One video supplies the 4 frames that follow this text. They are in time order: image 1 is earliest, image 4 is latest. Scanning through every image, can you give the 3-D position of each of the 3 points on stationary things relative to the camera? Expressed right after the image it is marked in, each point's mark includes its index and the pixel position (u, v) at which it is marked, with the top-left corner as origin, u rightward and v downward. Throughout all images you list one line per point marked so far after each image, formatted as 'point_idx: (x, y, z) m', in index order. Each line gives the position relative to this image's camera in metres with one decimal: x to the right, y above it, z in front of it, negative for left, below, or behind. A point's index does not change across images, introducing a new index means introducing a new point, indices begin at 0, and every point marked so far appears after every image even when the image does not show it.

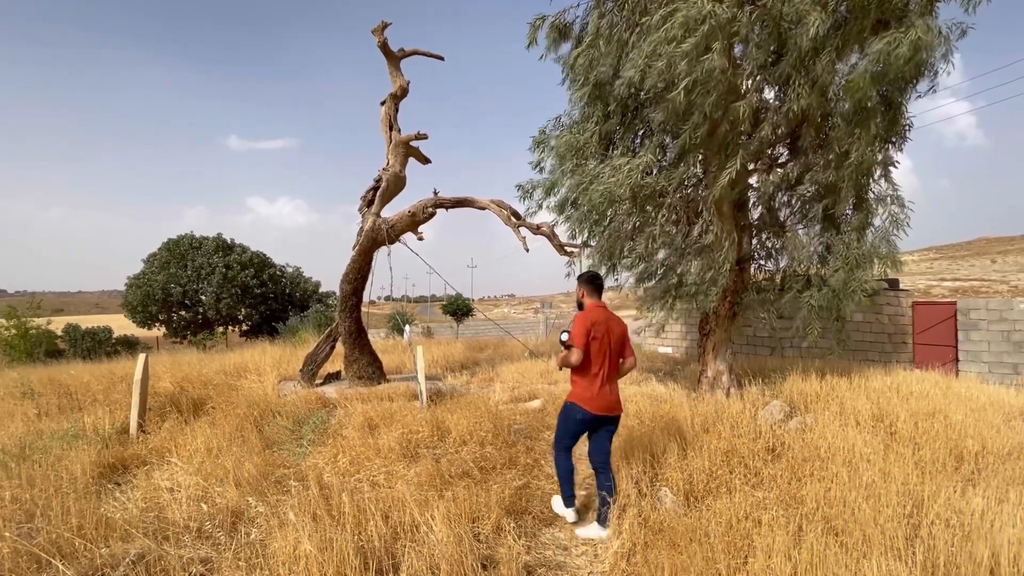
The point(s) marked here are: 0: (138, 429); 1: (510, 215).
0: (-3.7, -1.4, +5.5) m
1: (0.0, +1.2, +9.1) m
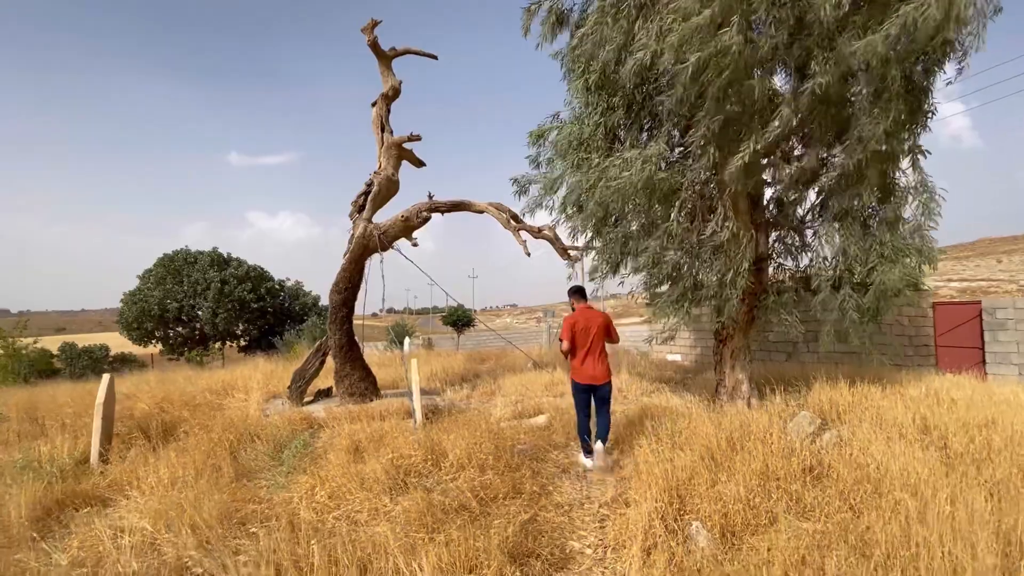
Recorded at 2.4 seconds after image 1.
0: (-3.7, -1.5, +5.0) m
1: (0.0, +1.1, +8.6) m
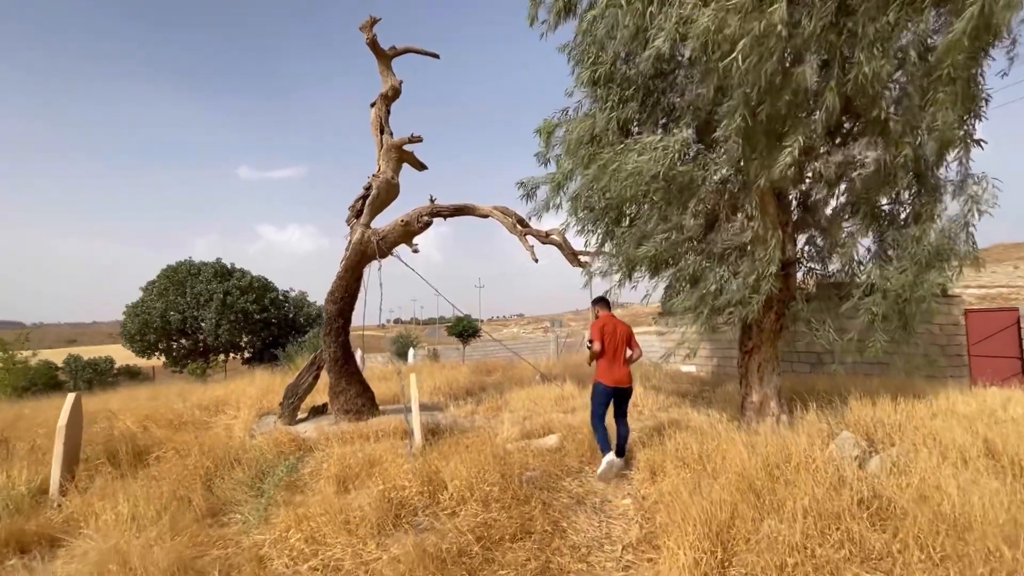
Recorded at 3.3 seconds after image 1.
0: (-3.6, -1.6, +4.4) m
1: (0.0, +1.0, +8.0) m
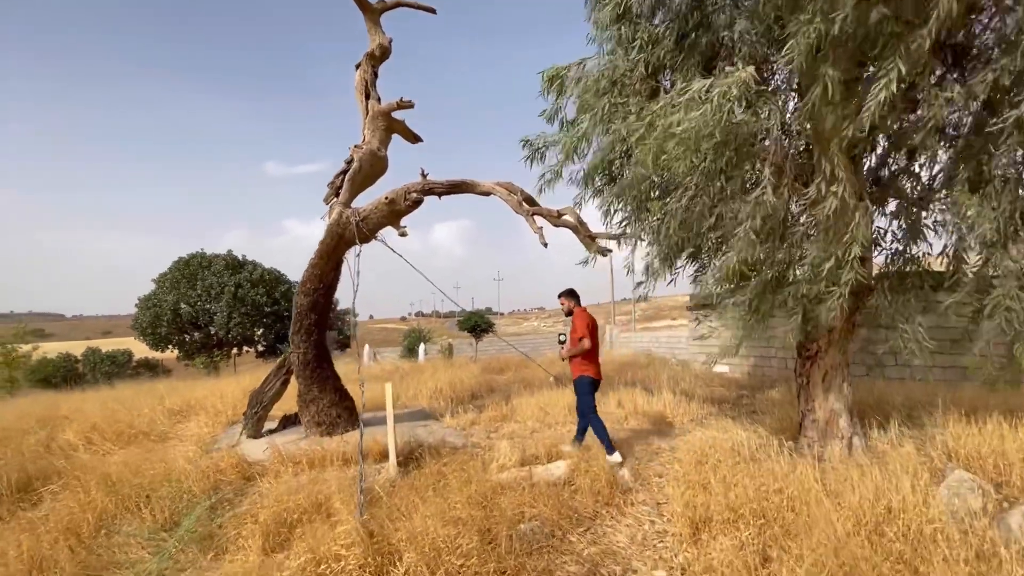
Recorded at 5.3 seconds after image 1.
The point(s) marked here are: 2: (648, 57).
0: (-3.7, -1.5, +3.3) m
1: (+0.1, +1.1, +6.8) m
2: (+1.2, +2.1, +5.1) m
